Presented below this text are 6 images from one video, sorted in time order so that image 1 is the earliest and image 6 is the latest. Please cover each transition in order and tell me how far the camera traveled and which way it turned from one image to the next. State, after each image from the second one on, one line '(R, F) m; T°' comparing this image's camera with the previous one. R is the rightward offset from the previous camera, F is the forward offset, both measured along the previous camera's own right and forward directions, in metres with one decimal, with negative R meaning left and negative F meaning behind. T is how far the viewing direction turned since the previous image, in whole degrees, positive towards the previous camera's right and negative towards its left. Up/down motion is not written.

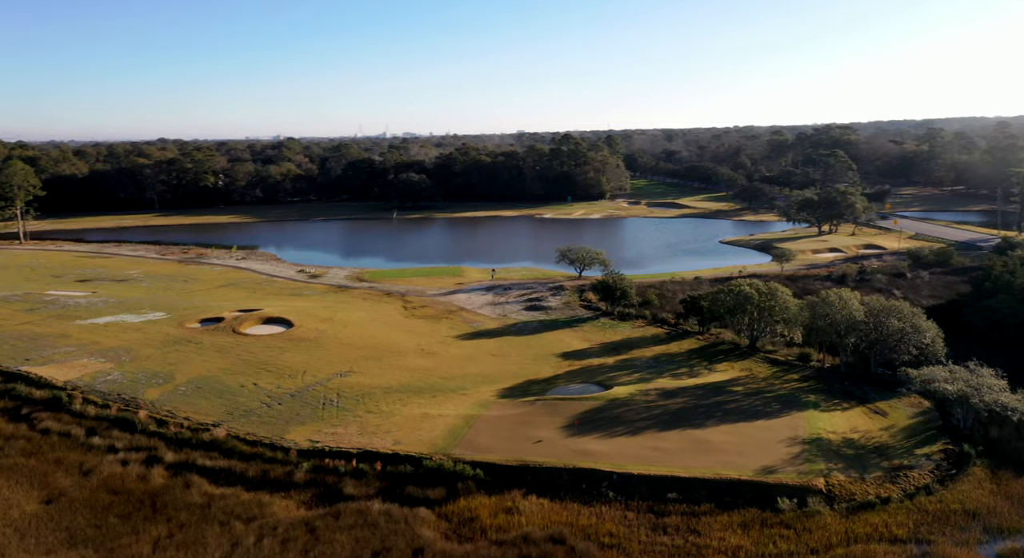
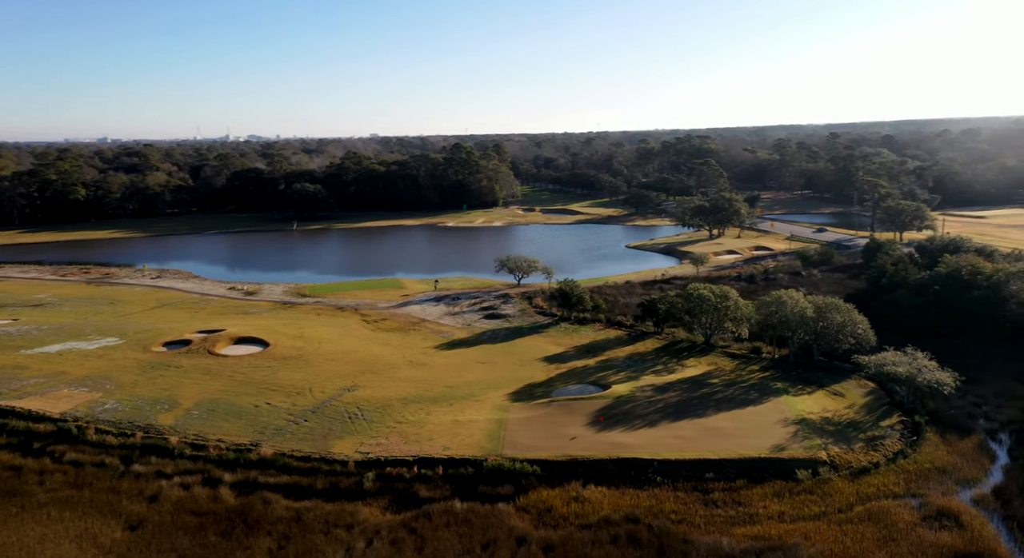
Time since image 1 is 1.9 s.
(-4.5, -1.3) m; +10°
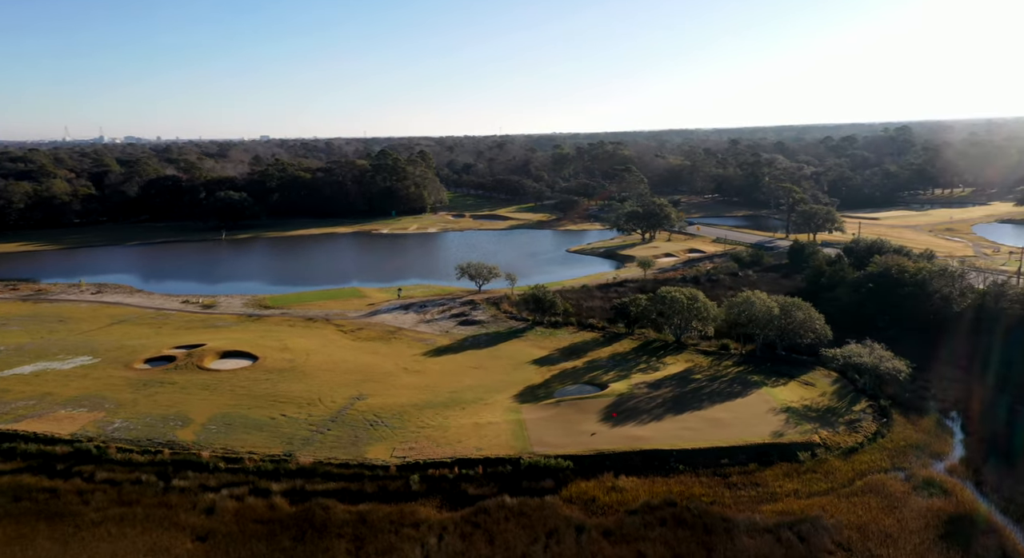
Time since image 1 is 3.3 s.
(-3.2, -1.1) m; +7°
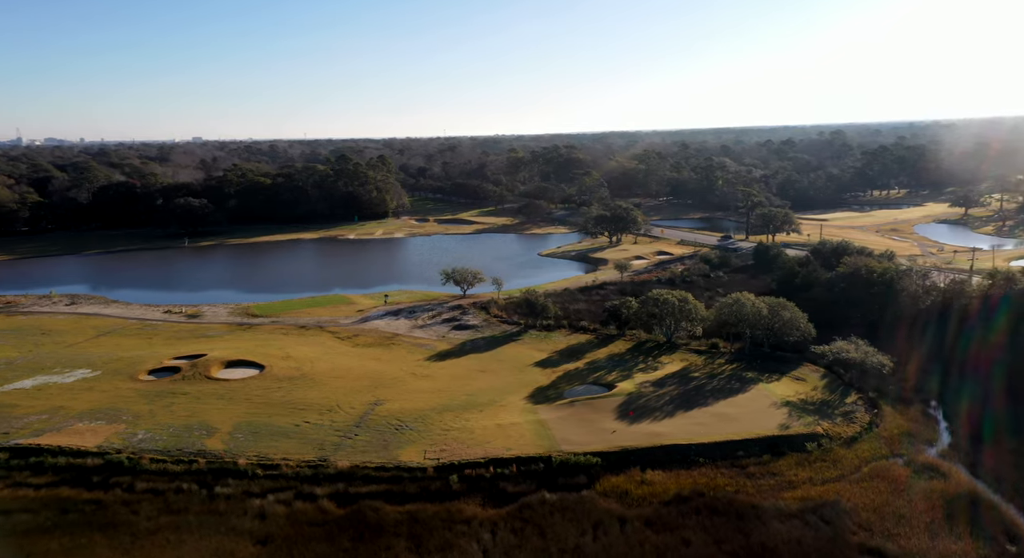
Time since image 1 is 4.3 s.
(-2.2, -0.9) m; +4°
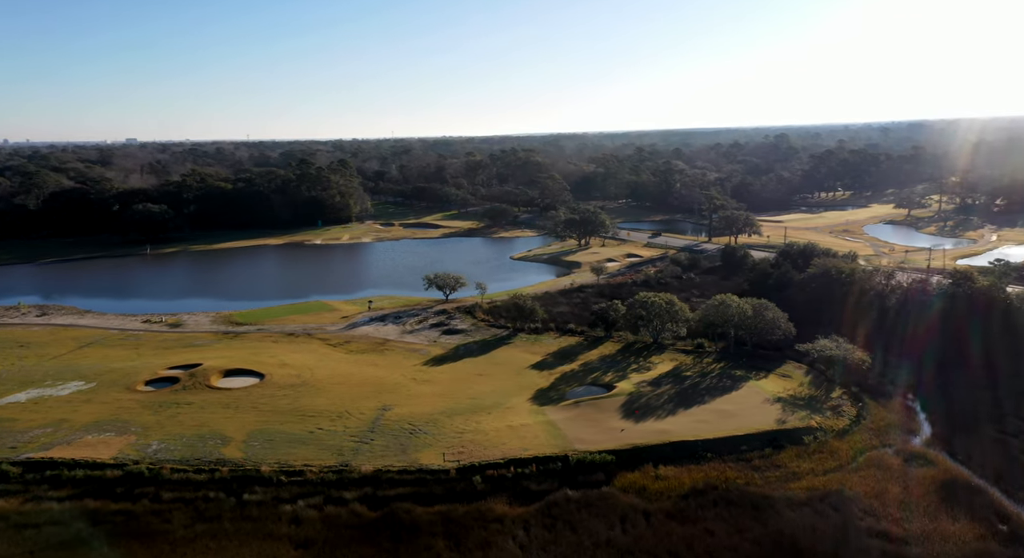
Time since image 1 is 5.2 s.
(-1.8, -0.7) m; +3°
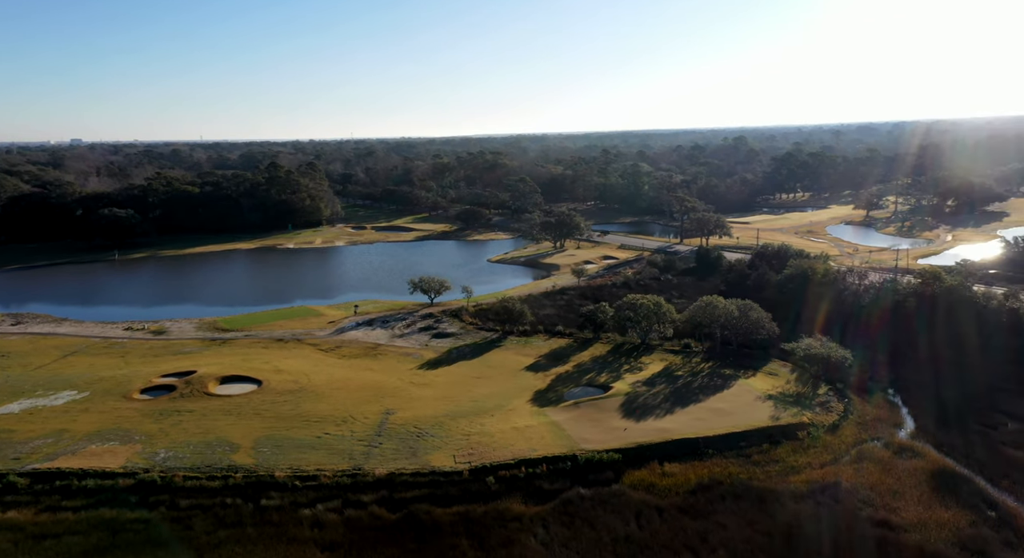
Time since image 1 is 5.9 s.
(-1.3, -0.5) m; +3°
